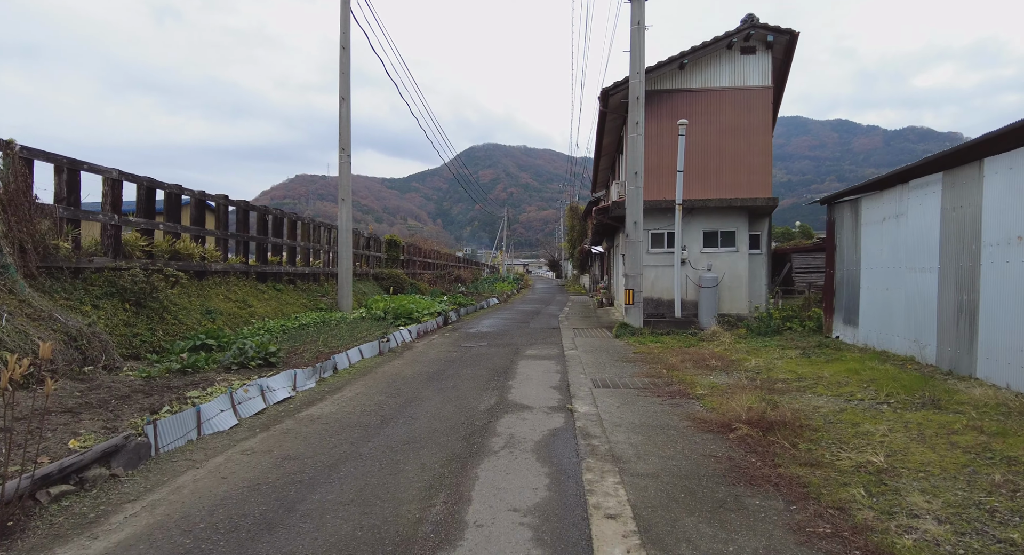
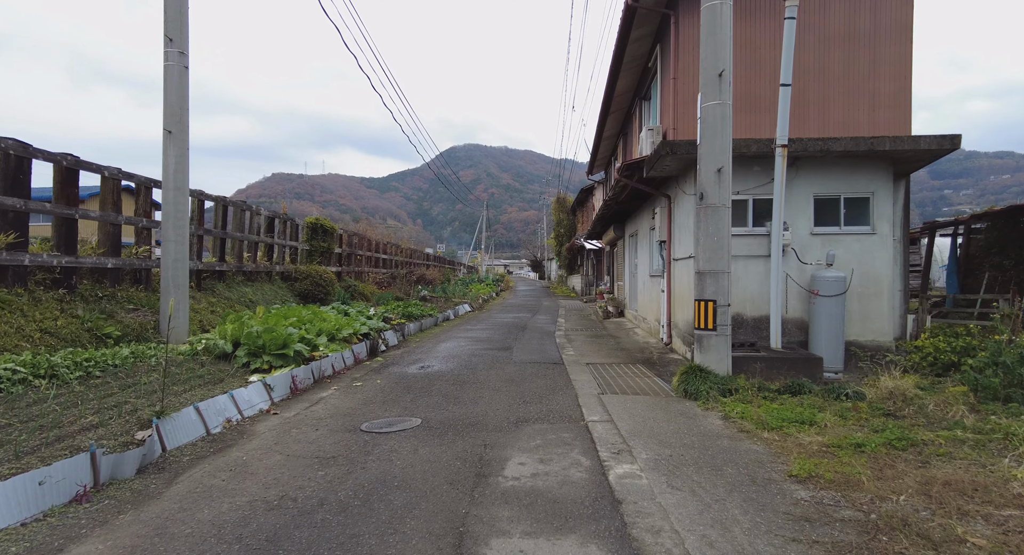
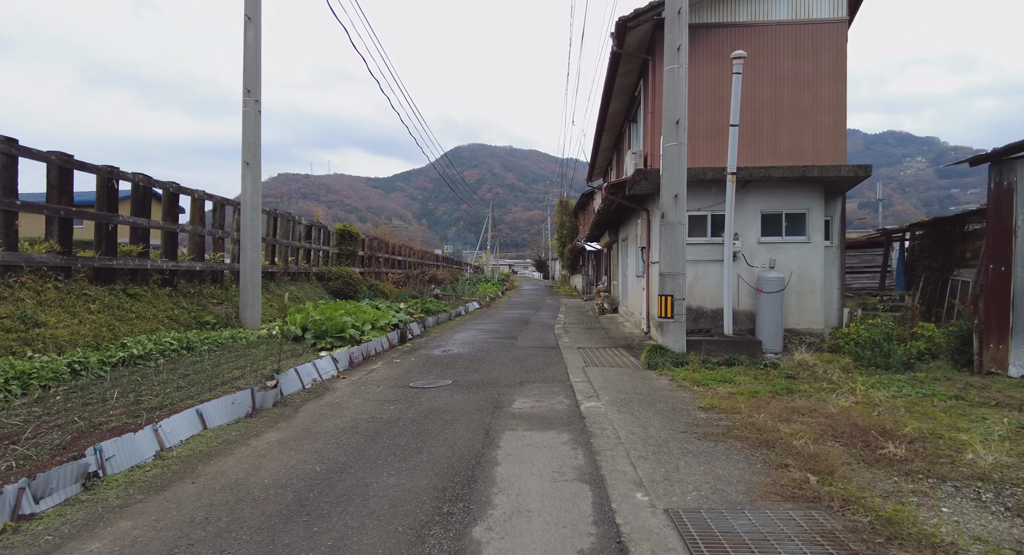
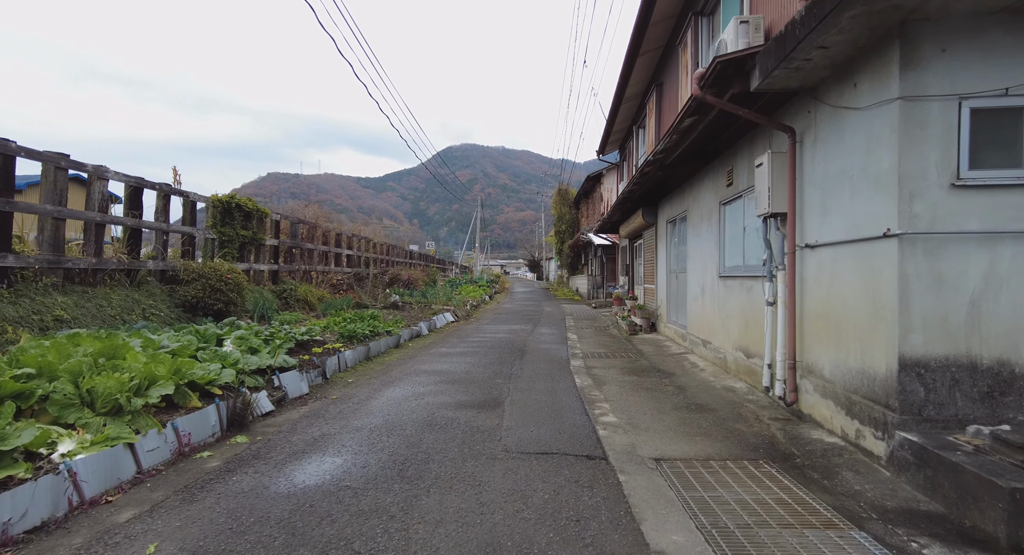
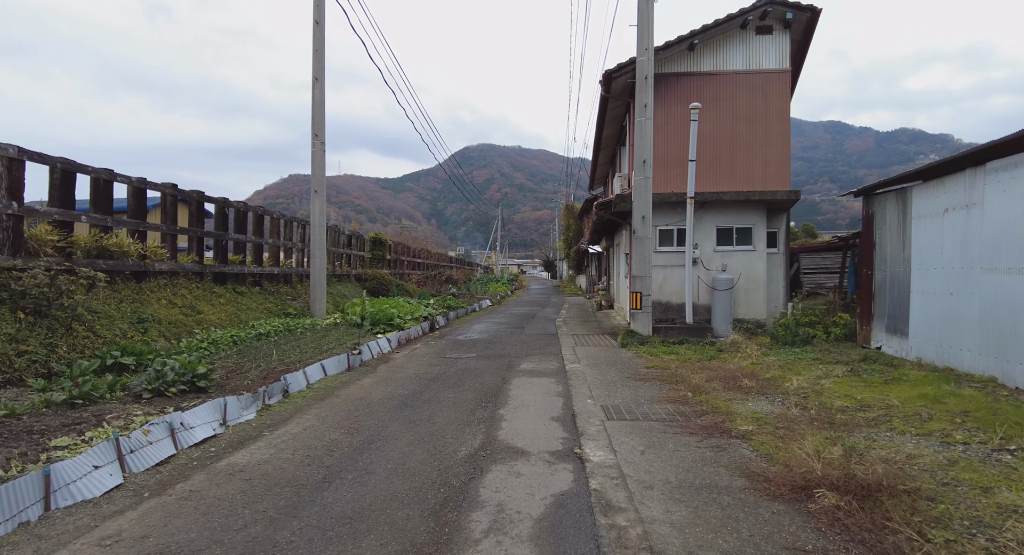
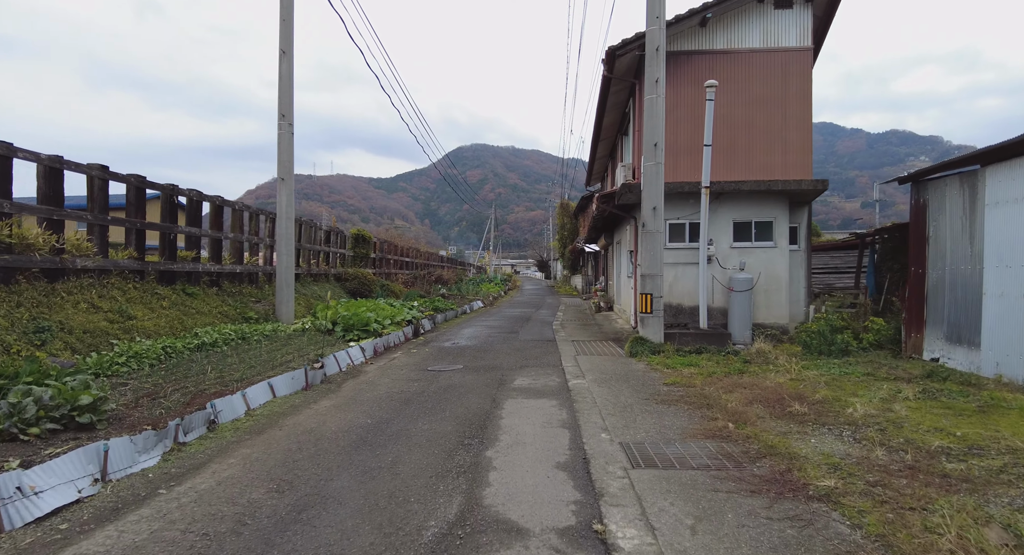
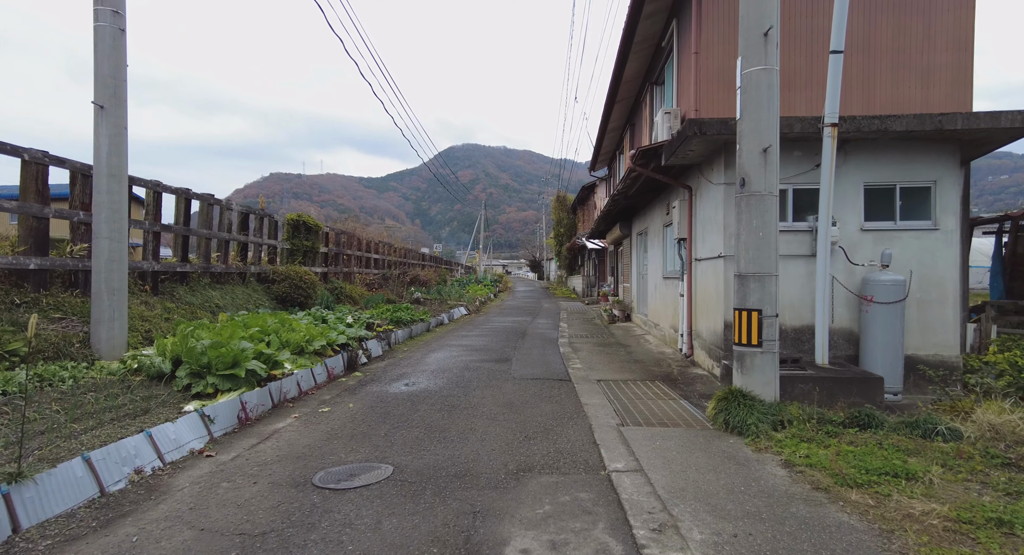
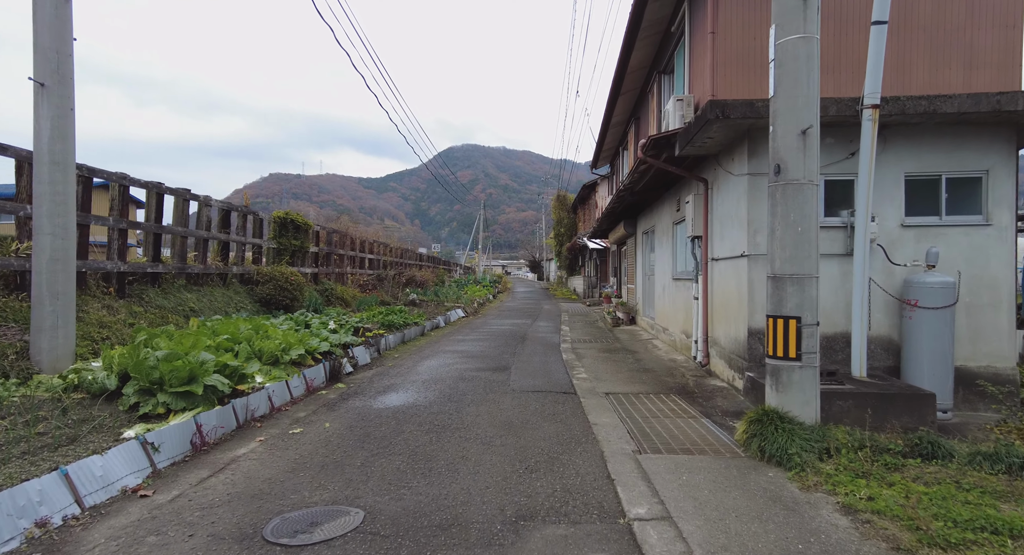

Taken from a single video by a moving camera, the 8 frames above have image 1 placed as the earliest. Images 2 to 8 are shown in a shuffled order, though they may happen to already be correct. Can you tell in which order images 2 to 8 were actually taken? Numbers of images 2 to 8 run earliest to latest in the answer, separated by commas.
5, 6, 3, 2, 7, 8, 4
